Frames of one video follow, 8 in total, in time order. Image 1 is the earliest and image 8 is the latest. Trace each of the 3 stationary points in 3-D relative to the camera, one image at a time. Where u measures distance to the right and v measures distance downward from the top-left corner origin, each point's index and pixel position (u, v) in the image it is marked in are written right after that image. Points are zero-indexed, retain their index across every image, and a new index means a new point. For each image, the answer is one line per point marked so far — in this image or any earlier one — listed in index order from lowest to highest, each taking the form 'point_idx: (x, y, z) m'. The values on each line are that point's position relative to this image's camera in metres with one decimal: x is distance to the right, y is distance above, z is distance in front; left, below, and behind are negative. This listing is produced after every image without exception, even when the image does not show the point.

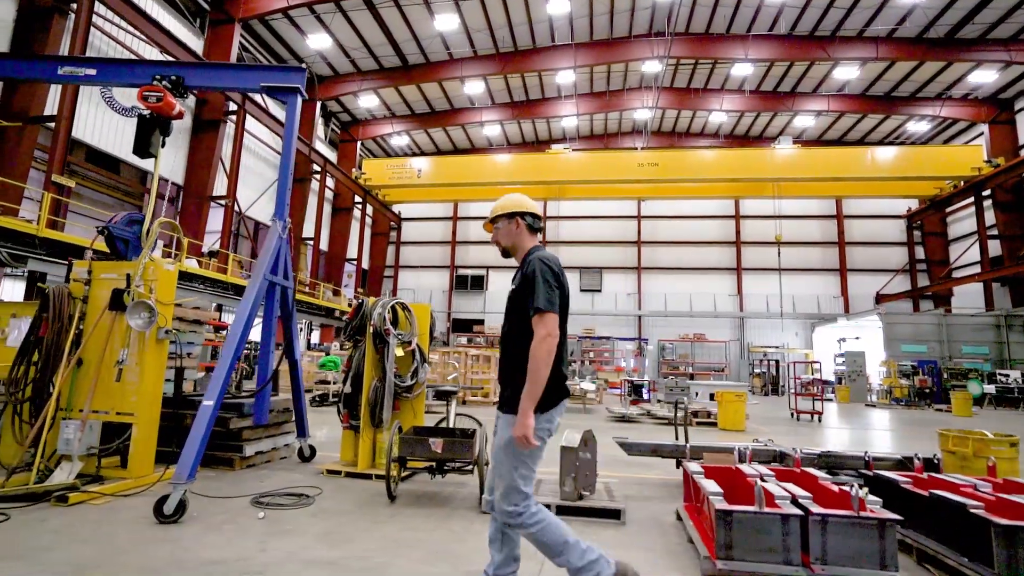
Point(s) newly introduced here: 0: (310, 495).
0: (-1.3, -1.4, +3.4) m
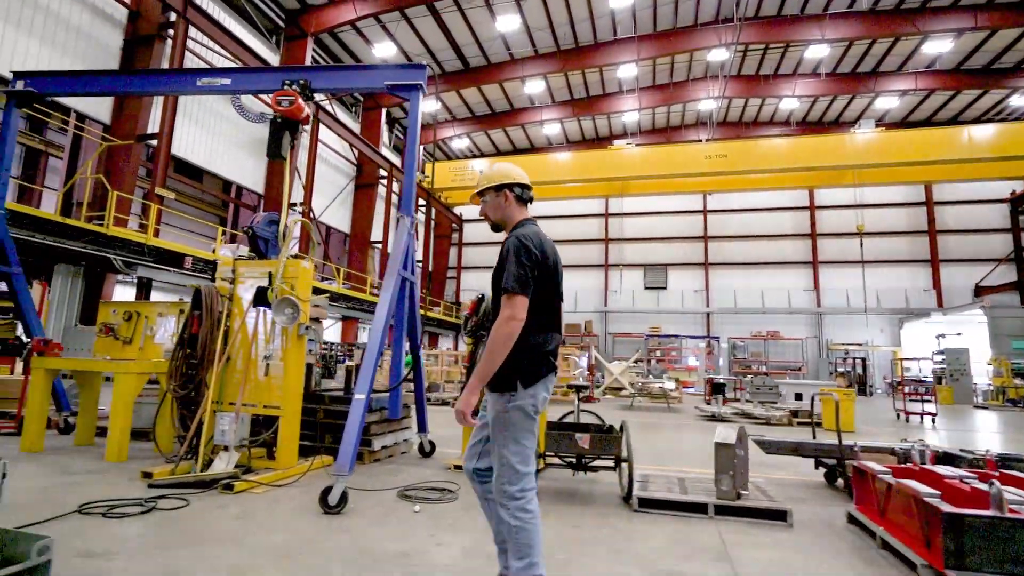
0: (-0.4, -1.3, +3.4) m
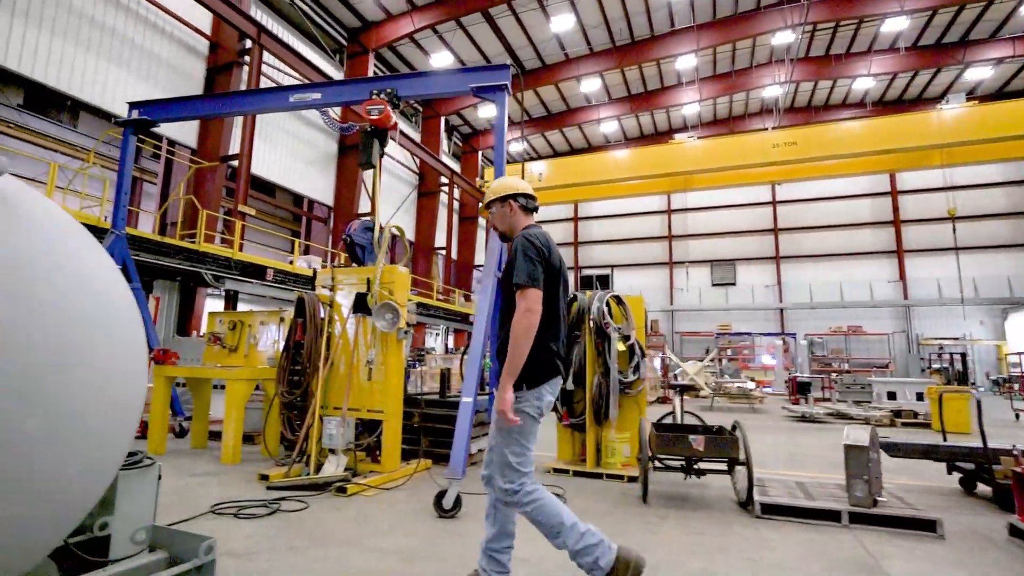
0: (+0.3, -1.3, +3.4) m
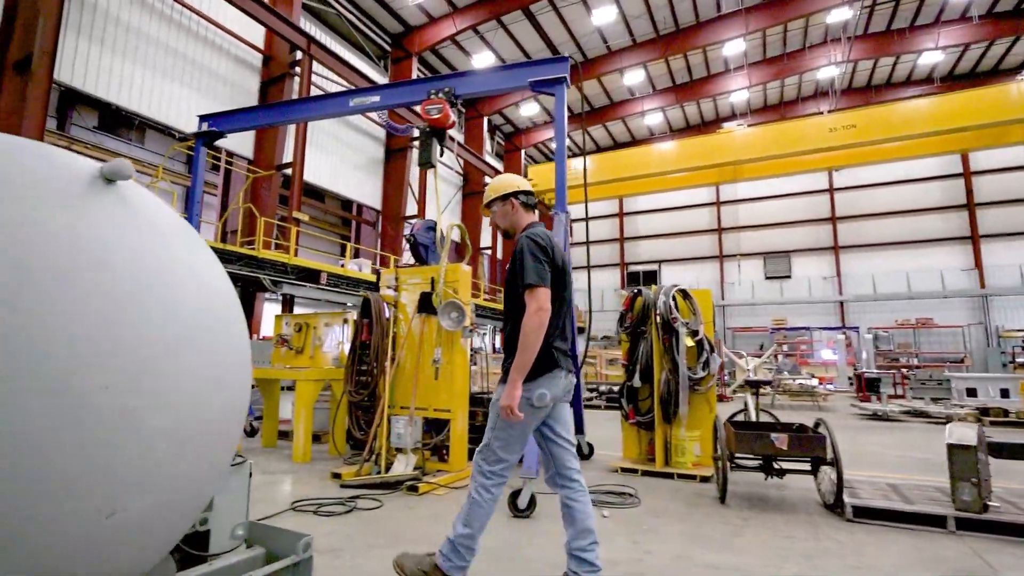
0: (+0.7, -1.3, +3.3) m
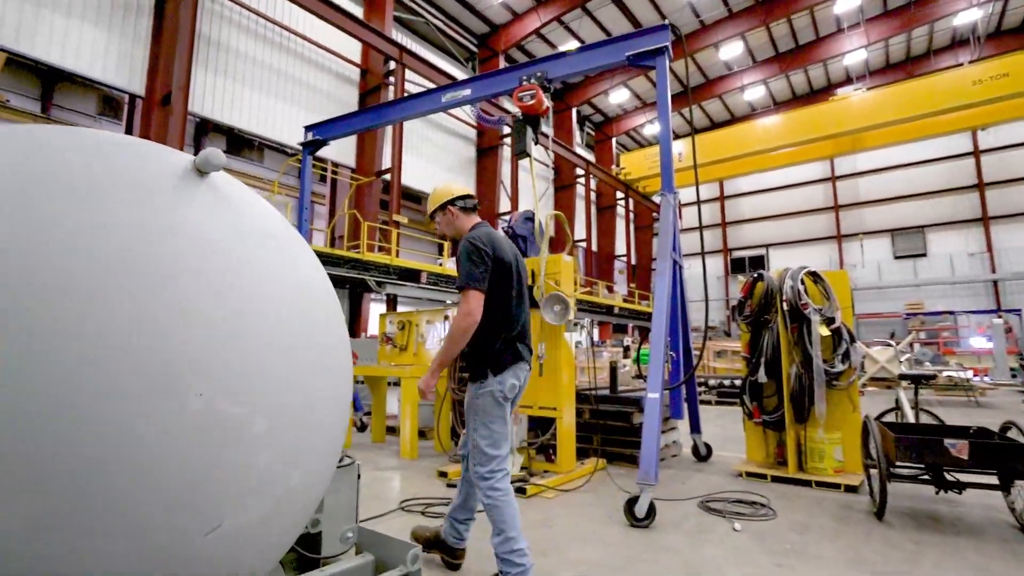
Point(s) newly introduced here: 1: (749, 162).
0: (+1.4, -1.2, +2.9) m
1: (+5.6, +3.0, +12.3) m
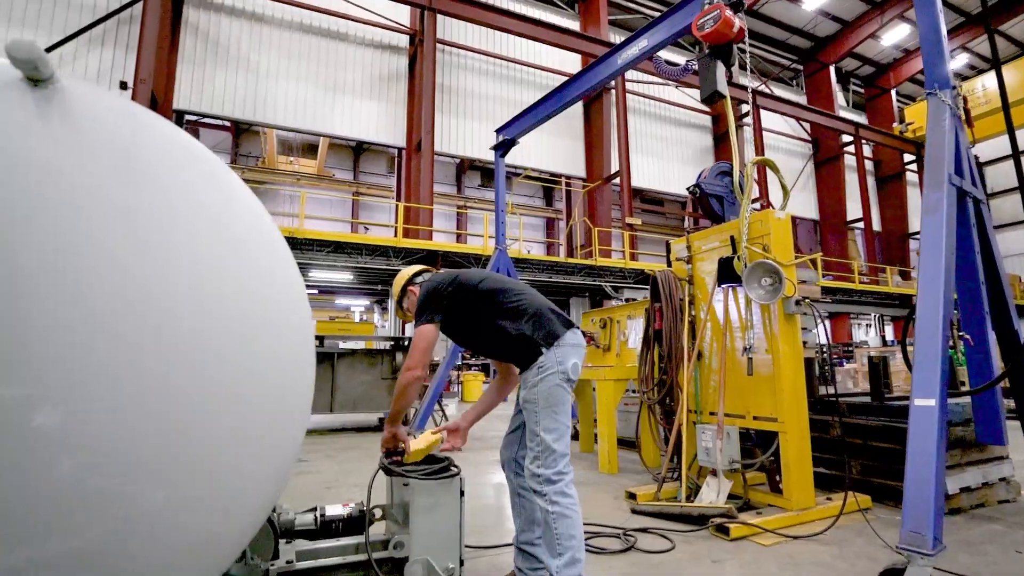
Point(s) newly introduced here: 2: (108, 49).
0: (+2.0, -0.9, +1.5) m
1: (+9.7, +3.6, +8.1) m
2: (-6.7, +4.1, +8.9) m
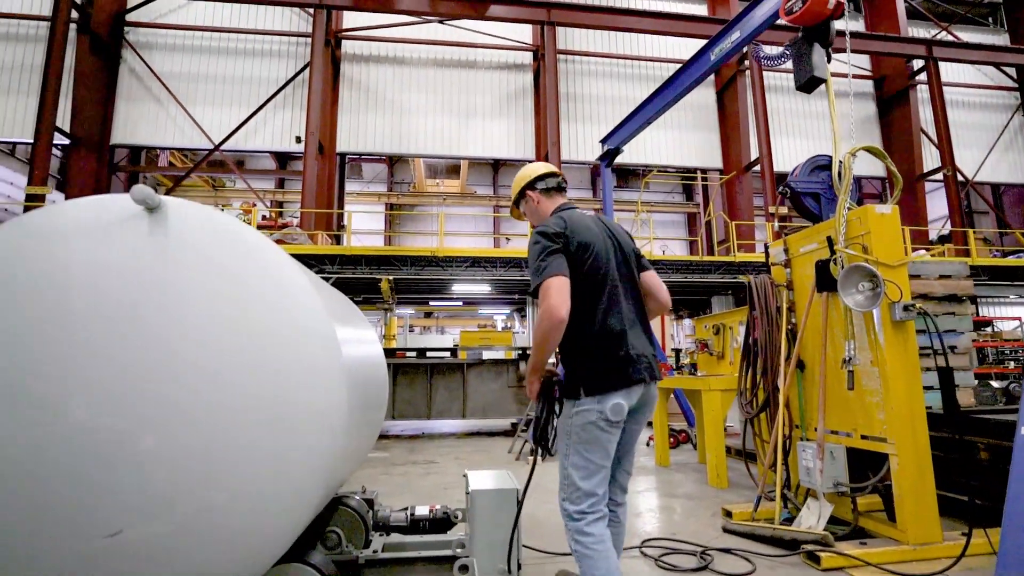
0: (+2.1, -0.9, +1.1) m
1: (+11.0, +4.1, +5.4) m
2: (-4.6, +3.6, +10.6) m
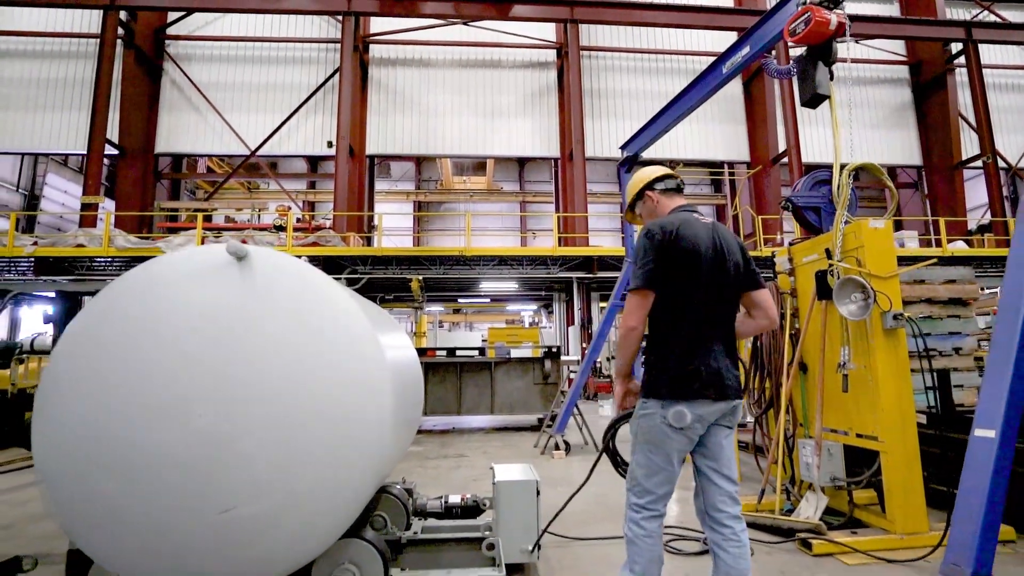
0: (+2.1, -1.0, +1.3) m
1: (+11.2, +4.1, +5.1) m
2: (-4.1, +3.6, +11.1) m
